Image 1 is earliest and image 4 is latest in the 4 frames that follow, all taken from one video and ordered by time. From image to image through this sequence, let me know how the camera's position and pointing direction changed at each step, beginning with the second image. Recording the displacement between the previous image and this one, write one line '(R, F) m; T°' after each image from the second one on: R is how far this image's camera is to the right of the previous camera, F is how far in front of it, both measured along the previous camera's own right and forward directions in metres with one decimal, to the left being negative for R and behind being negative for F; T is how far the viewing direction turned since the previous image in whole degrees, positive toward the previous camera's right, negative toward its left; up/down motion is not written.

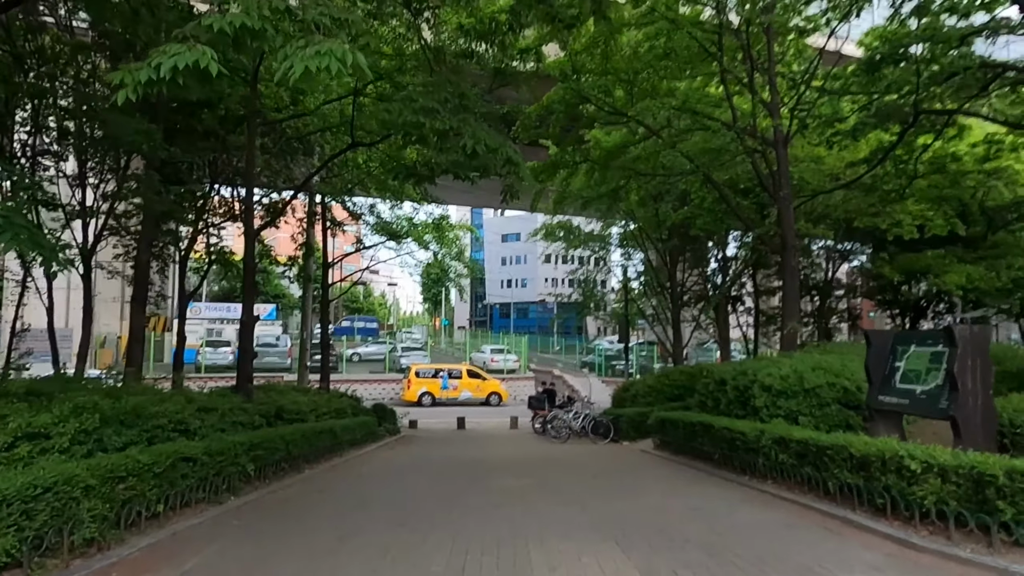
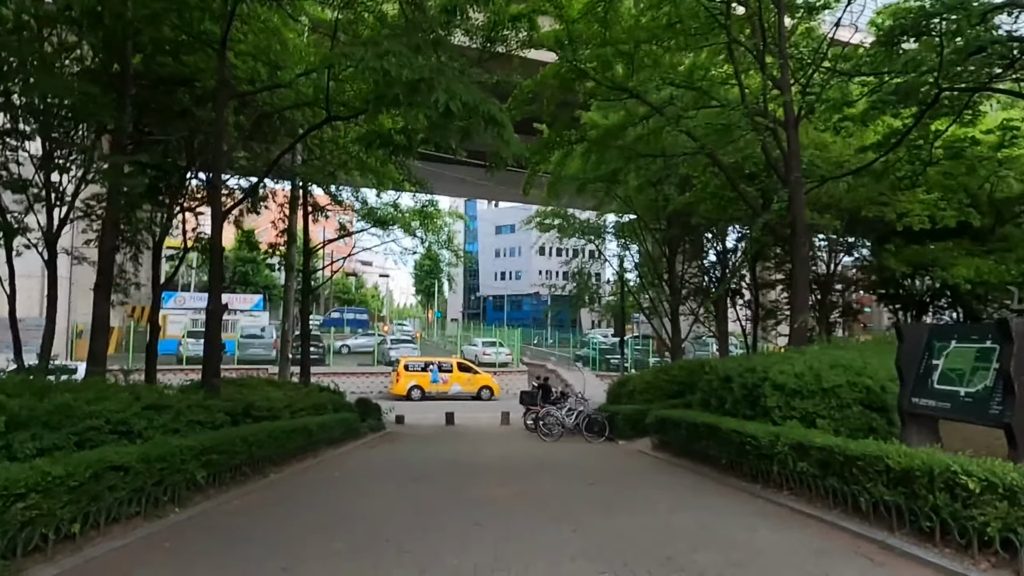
(+0.1, +0.9) m; +1°
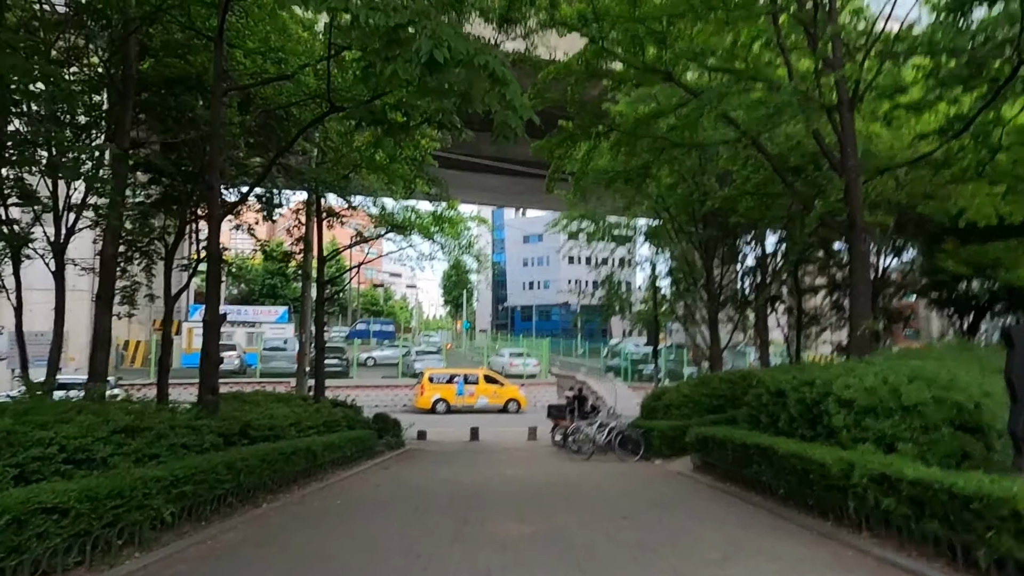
(+0.1, +1.1) m; -3°
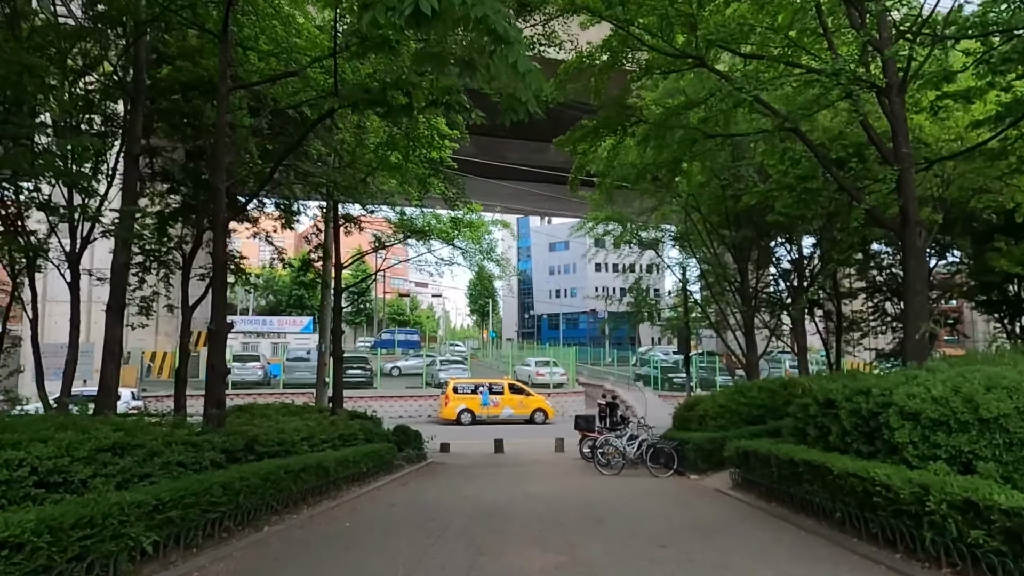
(+0.1, +0.7) m; -2°
